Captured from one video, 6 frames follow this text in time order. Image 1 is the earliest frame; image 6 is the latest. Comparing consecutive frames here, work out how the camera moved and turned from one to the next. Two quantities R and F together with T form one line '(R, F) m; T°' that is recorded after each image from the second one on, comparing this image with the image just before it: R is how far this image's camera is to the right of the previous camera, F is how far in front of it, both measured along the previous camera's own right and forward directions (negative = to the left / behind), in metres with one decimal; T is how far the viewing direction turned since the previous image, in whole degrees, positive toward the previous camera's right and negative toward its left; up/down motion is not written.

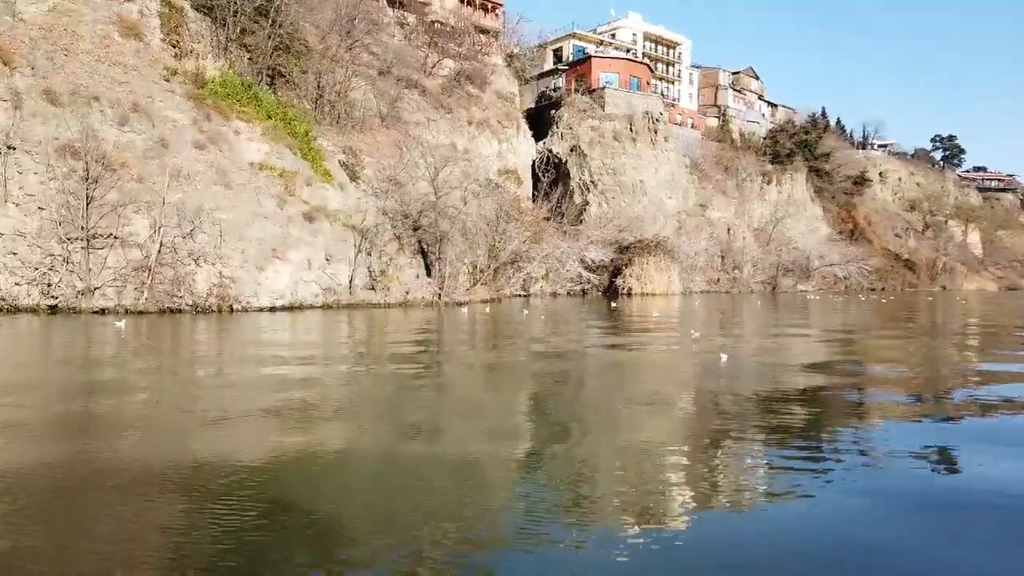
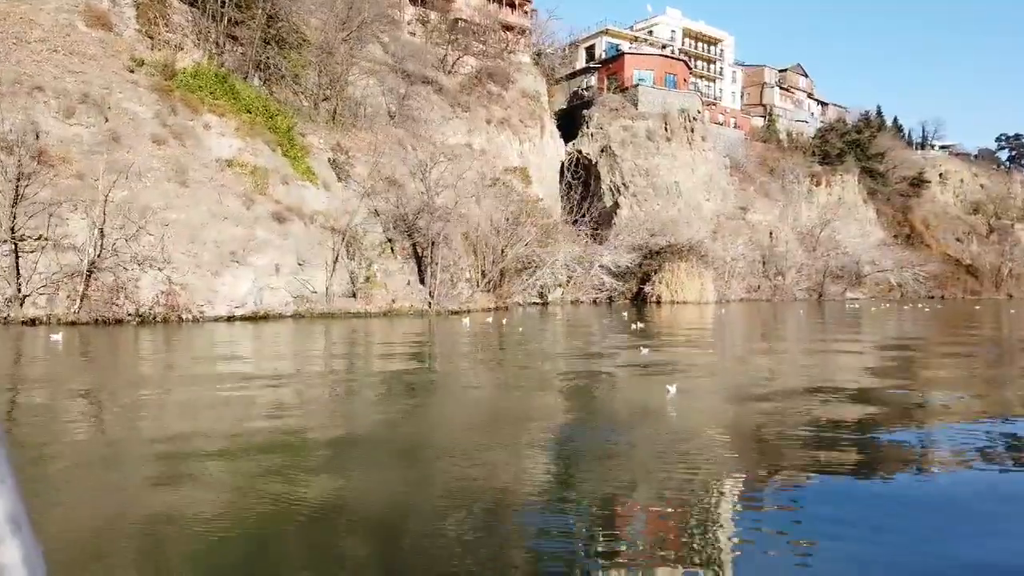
(+2.0, +3.2) m; -4°
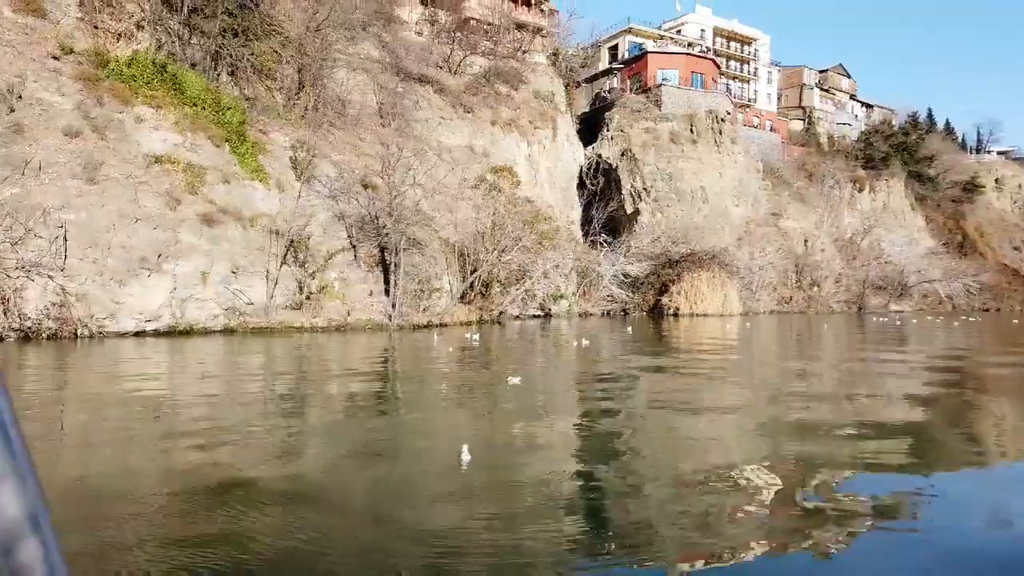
(+2.5, +3.6) m; -3°
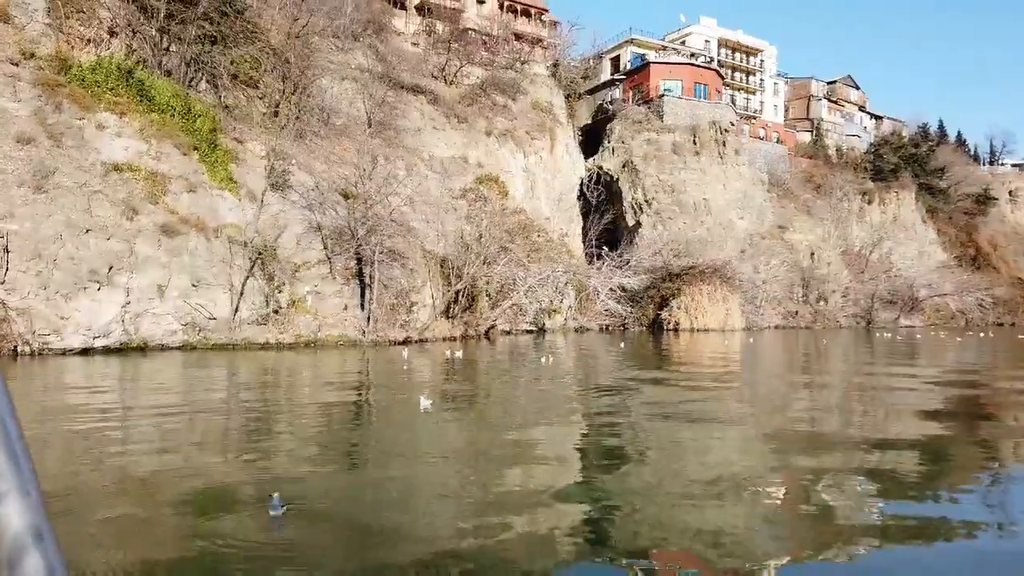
(+1.0, +1.3) m; -1°
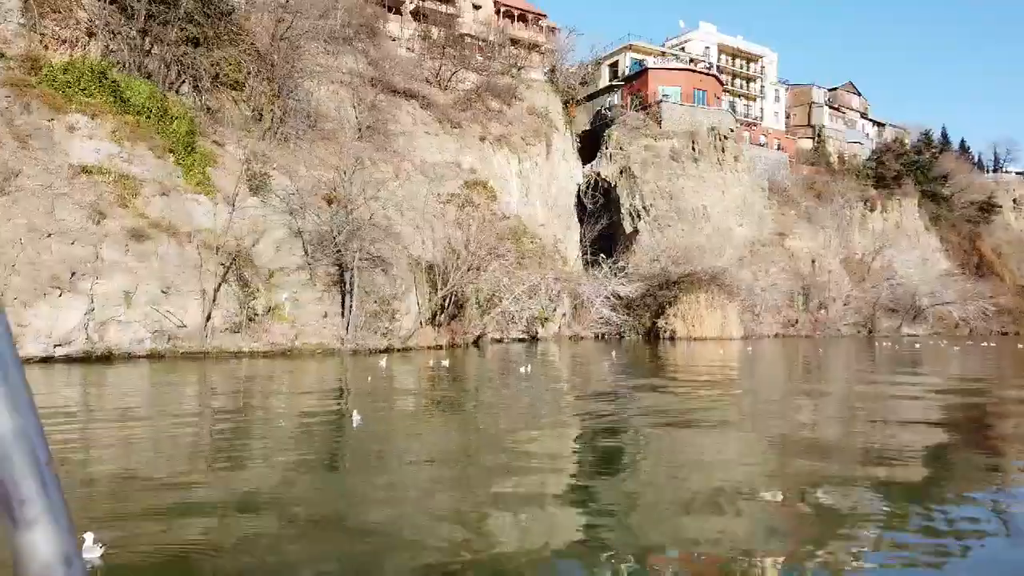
(+0.6, +0.8) m; 0°
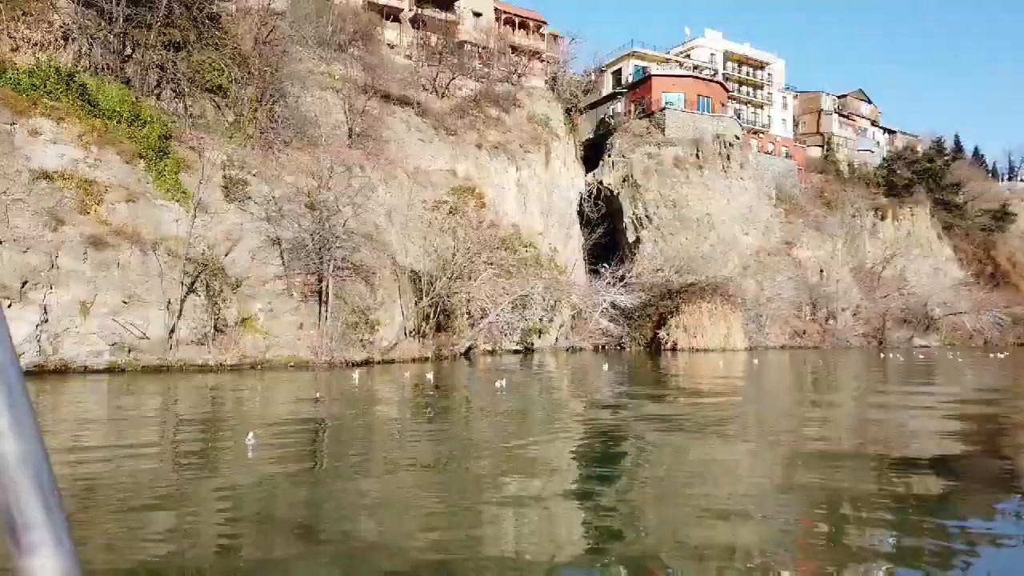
(+0.9, +1.1) m; -1°
